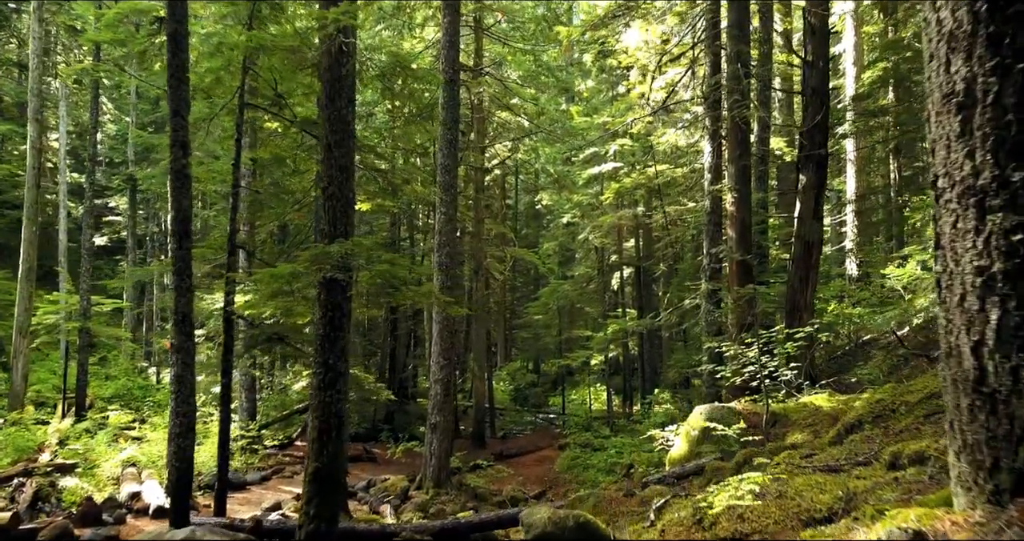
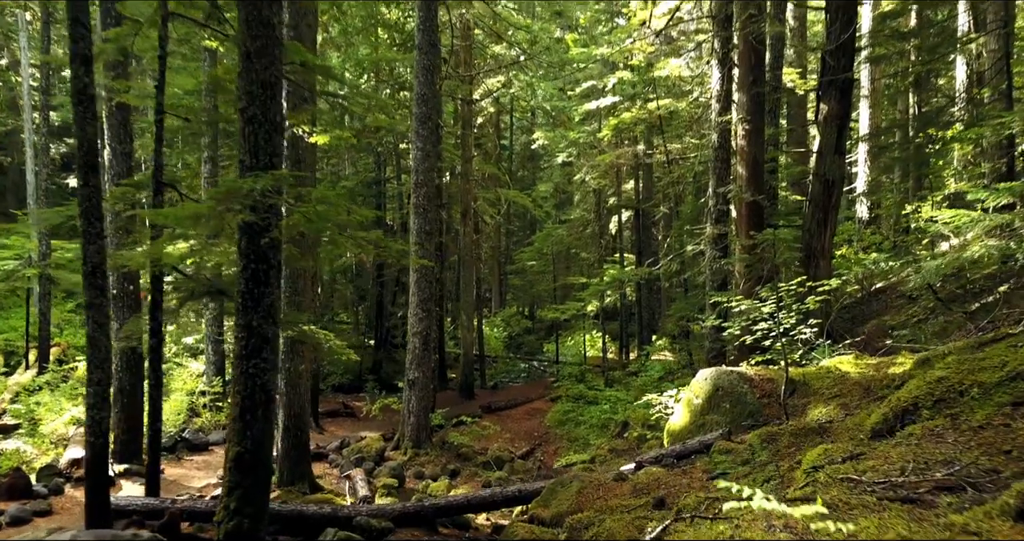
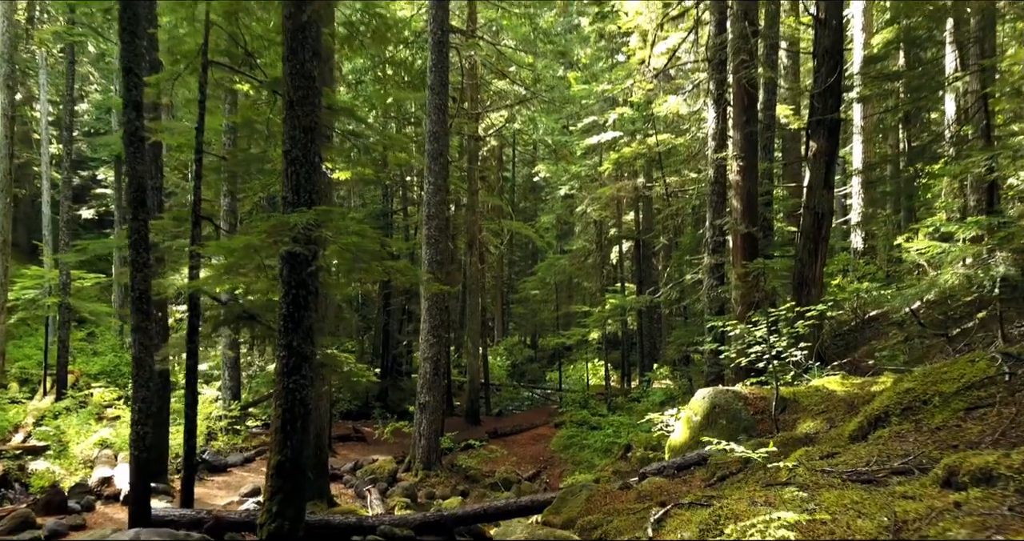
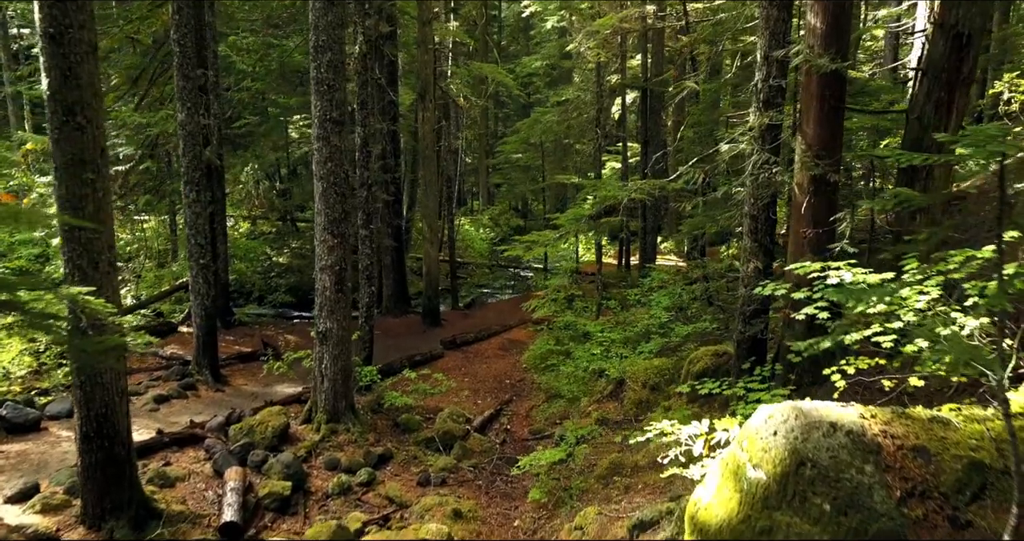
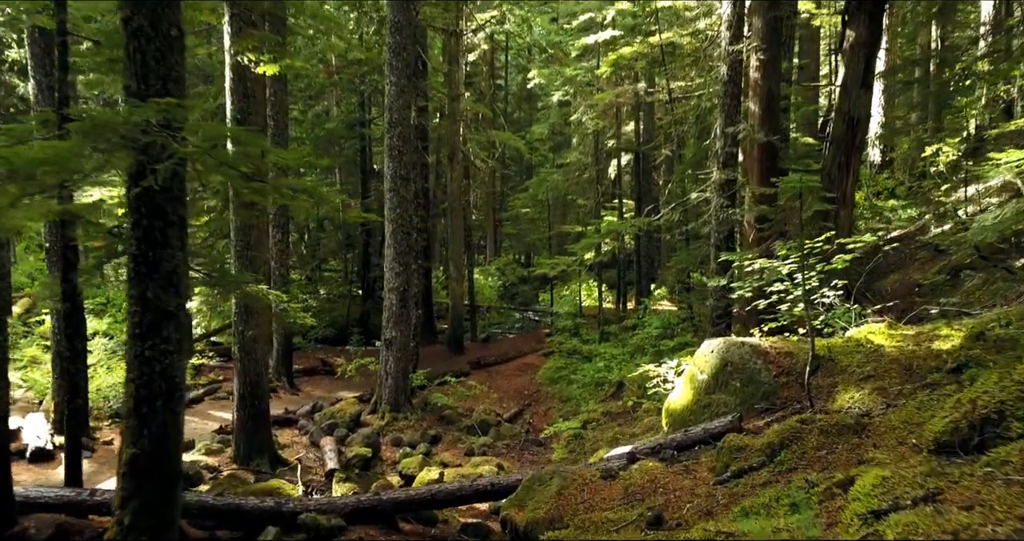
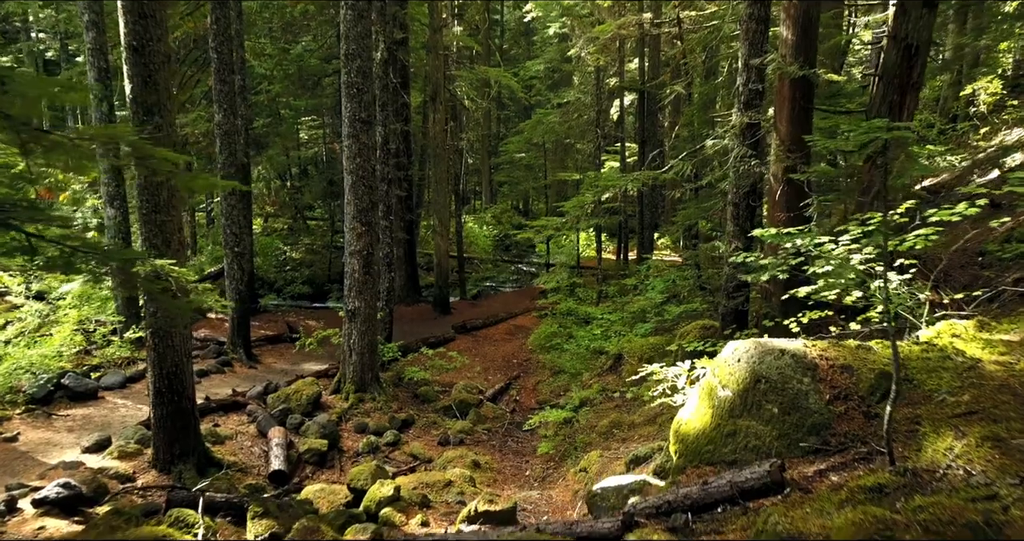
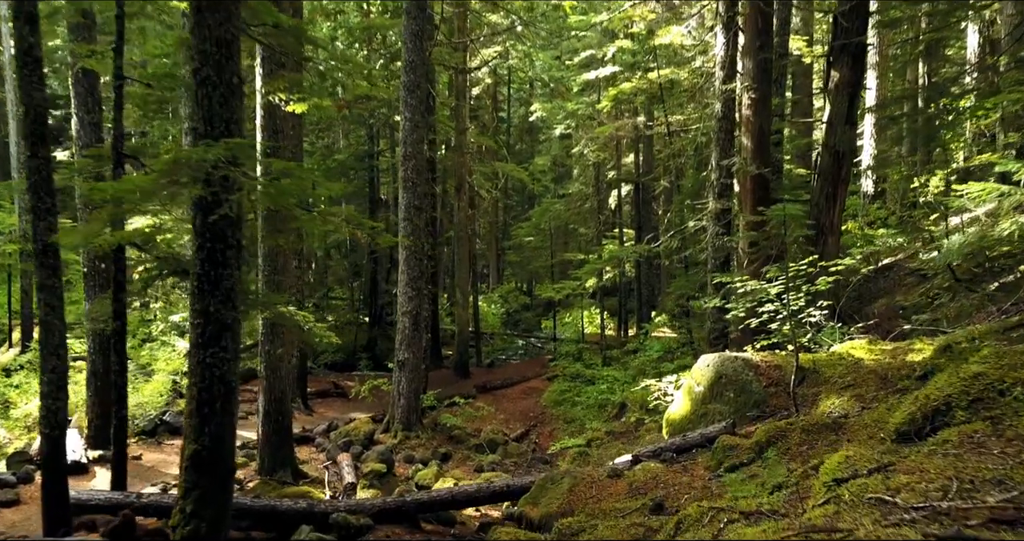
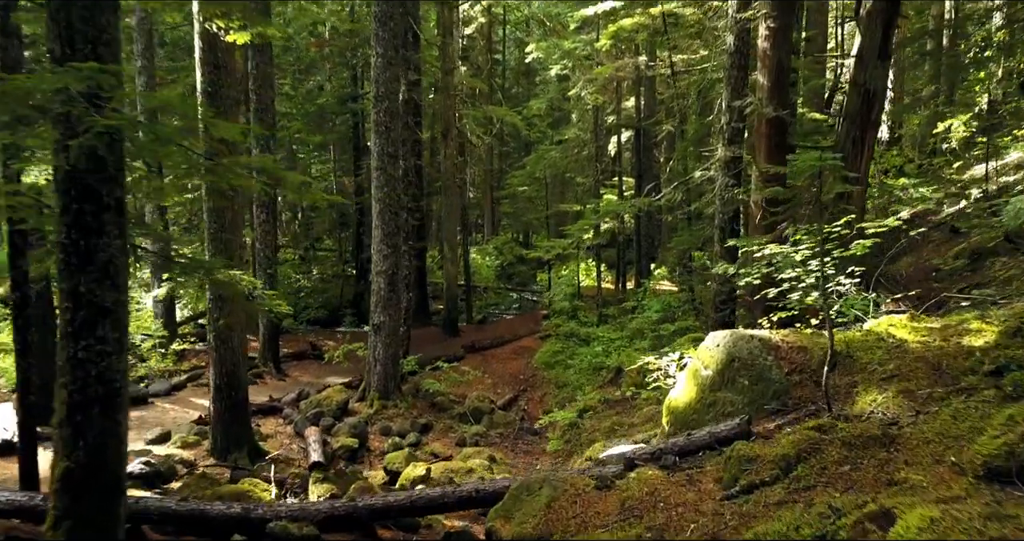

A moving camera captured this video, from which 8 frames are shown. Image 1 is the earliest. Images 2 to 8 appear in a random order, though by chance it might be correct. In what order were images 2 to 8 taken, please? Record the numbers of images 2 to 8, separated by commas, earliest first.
3, 2, 7, 5, 8, 6, 4
